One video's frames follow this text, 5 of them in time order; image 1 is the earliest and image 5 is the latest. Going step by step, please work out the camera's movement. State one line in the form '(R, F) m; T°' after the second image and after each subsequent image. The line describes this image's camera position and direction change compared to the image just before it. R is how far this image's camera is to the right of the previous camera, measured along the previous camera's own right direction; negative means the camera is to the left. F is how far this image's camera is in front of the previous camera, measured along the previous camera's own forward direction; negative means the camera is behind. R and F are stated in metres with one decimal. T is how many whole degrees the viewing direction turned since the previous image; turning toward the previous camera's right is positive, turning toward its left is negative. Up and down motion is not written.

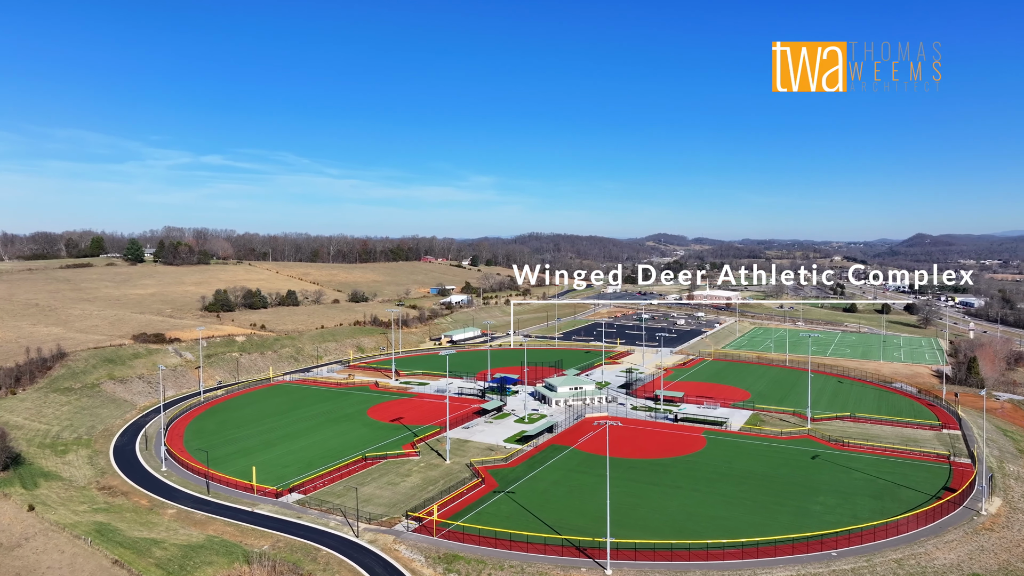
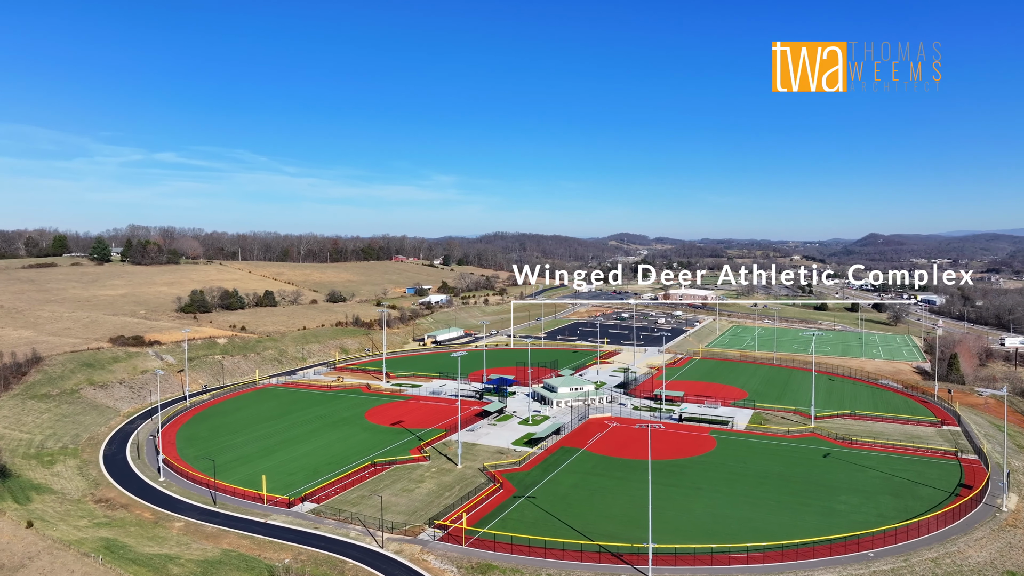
(-3.0, +0.9) m; +3°
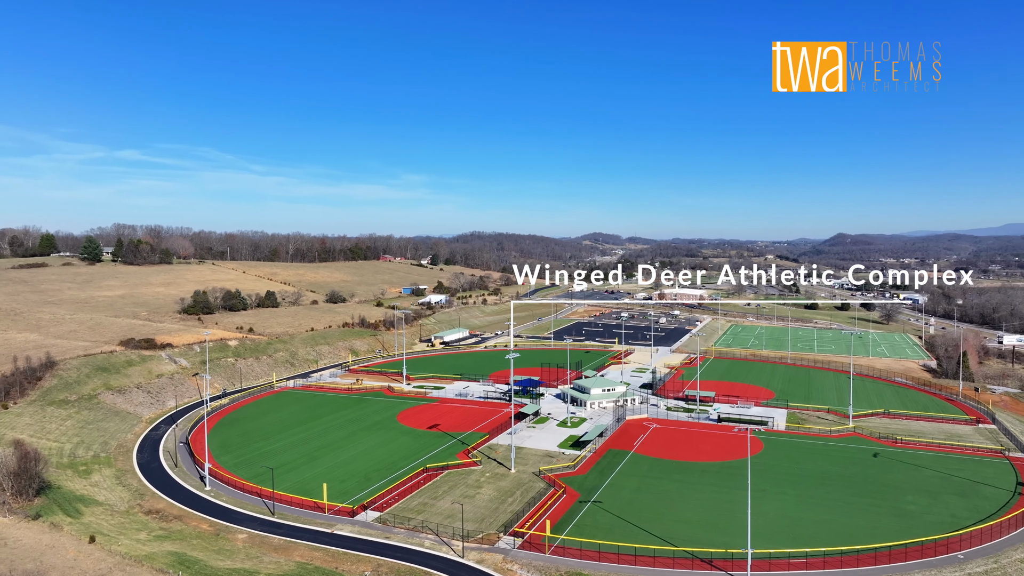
(-4.7, +0.9) m; +2°
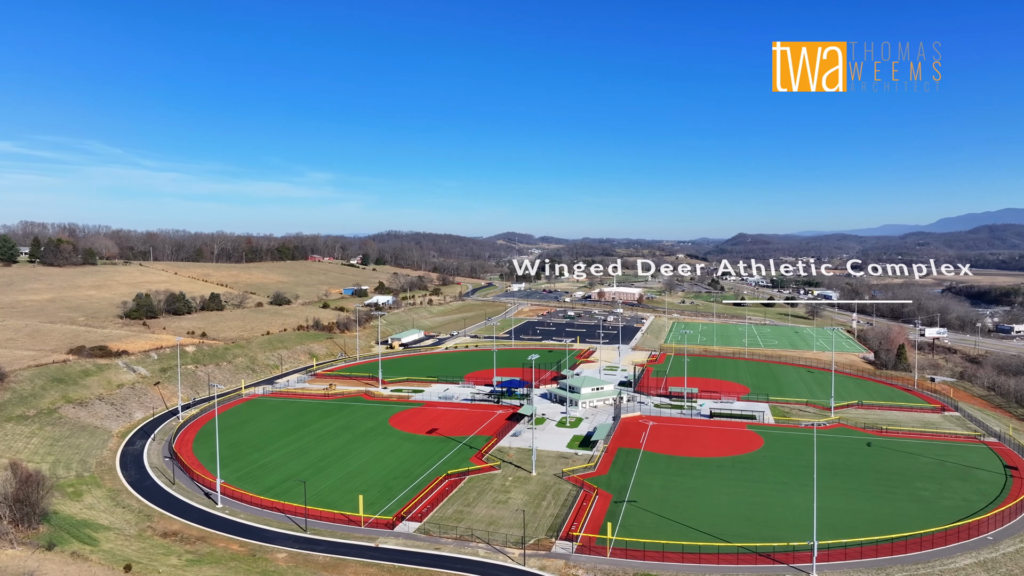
(-5.9, +0.6) m; +7°
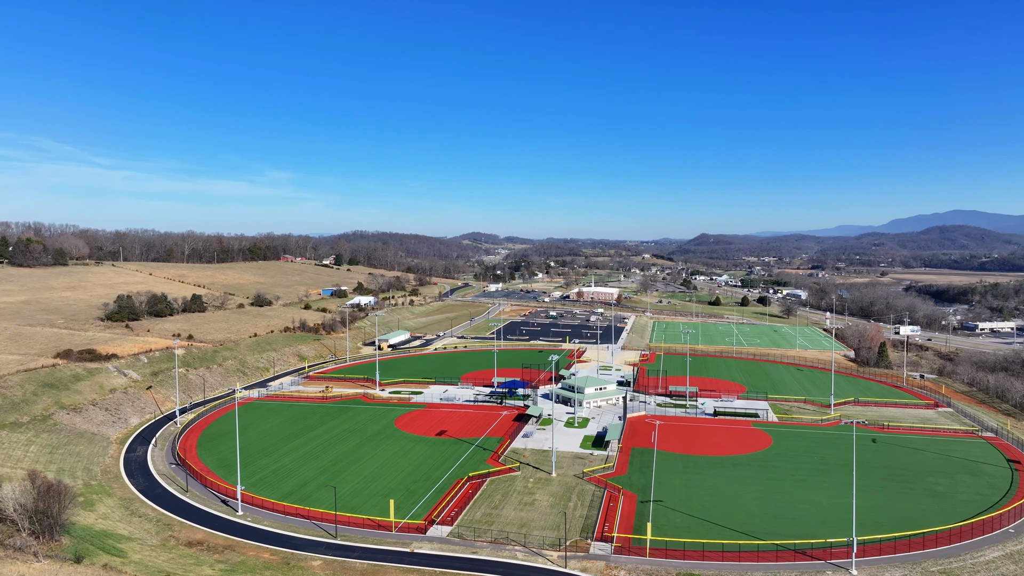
(-3.1, +0.2) m; +3°
